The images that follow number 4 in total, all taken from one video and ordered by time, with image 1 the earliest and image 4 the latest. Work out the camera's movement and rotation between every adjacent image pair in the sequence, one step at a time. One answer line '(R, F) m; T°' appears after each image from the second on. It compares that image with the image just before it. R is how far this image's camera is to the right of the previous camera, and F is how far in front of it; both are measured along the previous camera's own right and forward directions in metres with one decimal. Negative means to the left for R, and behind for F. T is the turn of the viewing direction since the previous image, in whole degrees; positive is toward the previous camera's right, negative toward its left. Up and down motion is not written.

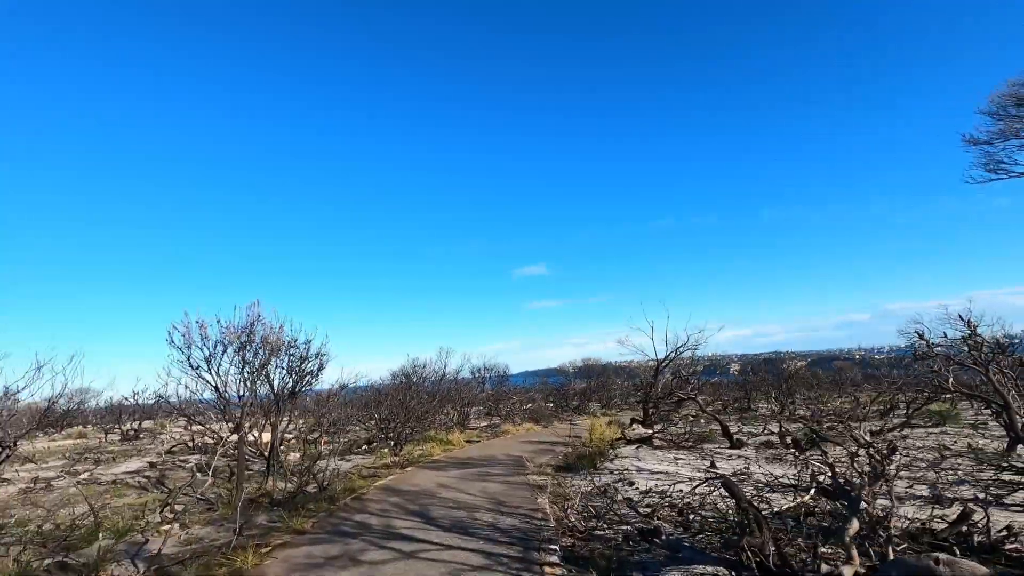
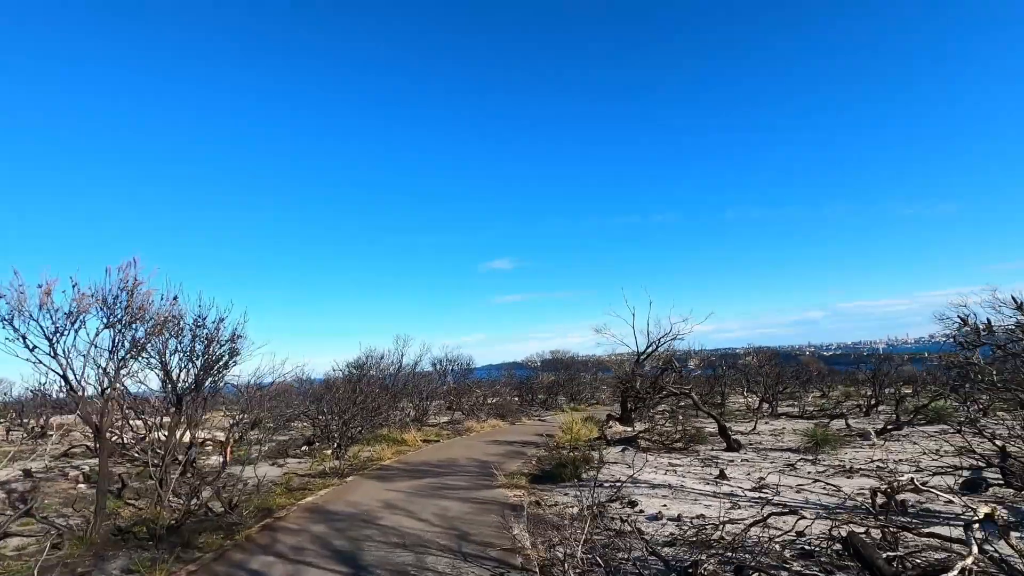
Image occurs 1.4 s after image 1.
(-0.1, +2.0) m; +4°
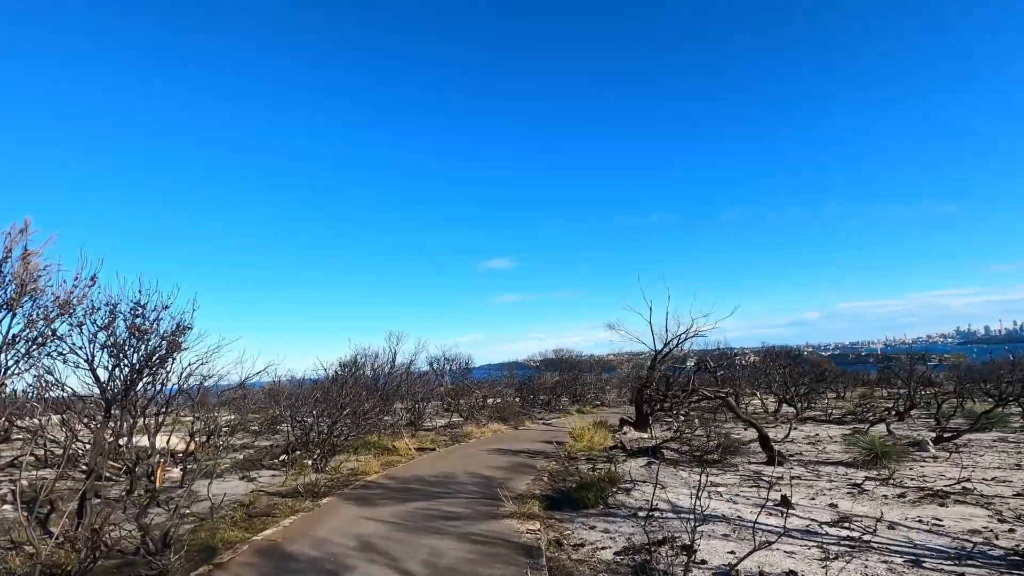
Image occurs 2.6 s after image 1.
(-0.2, +1.6) m; 0°
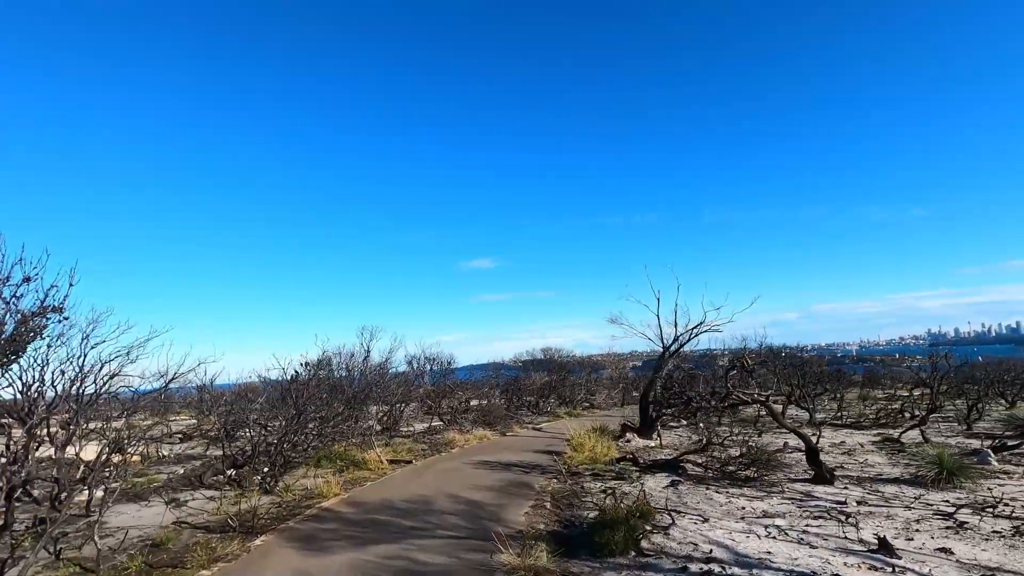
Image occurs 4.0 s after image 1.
(-0.2, +1.8) m; +2°
